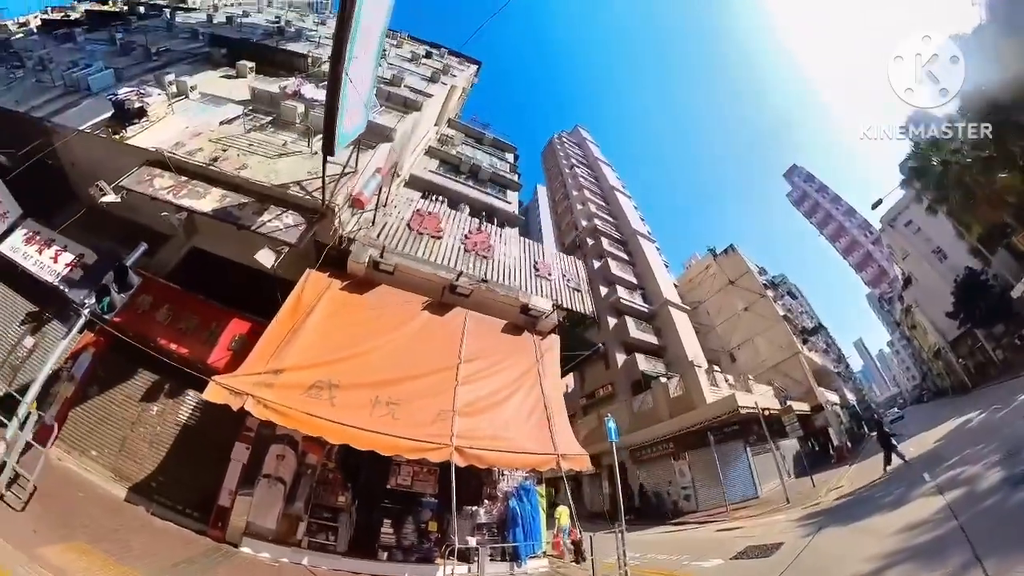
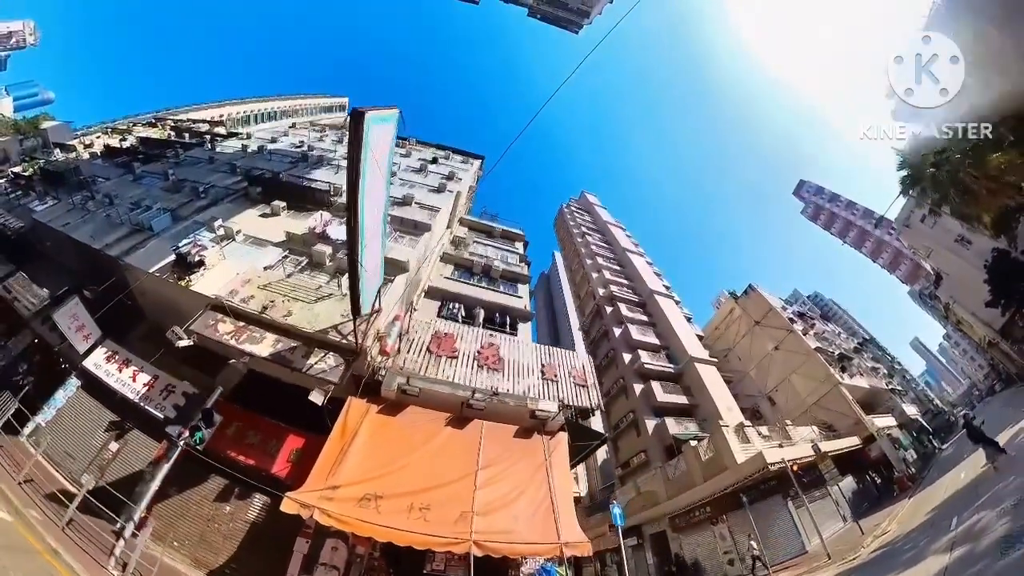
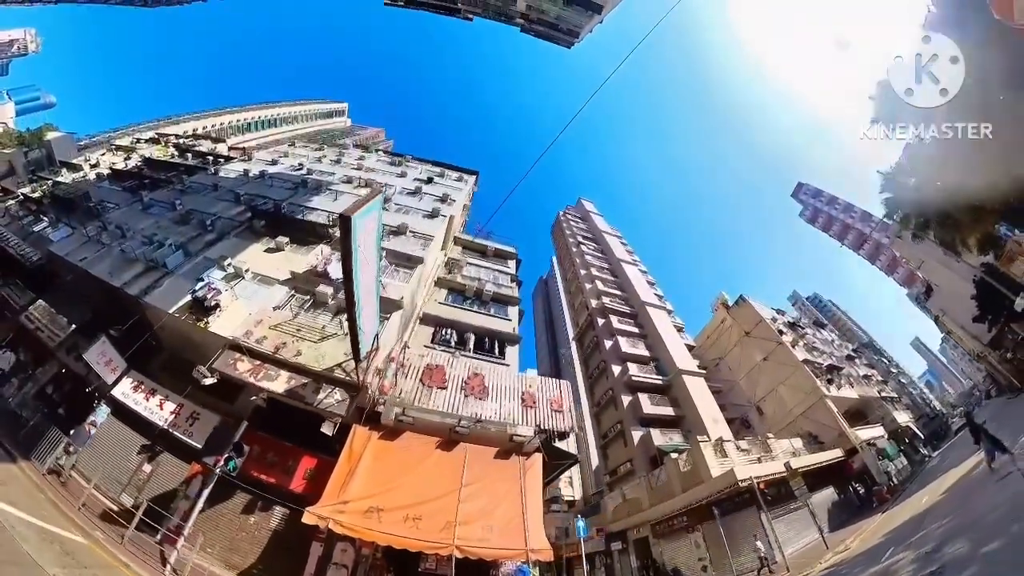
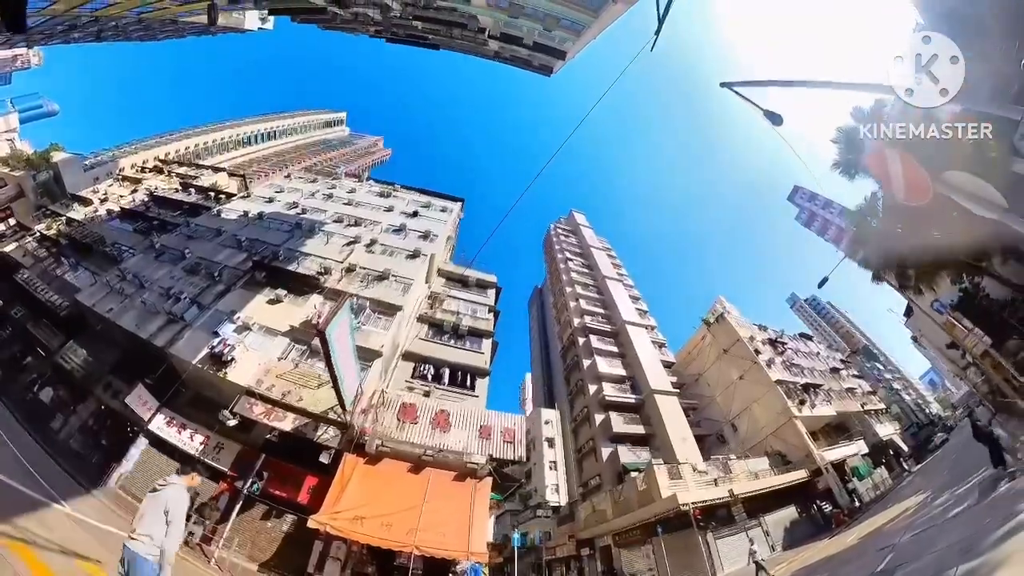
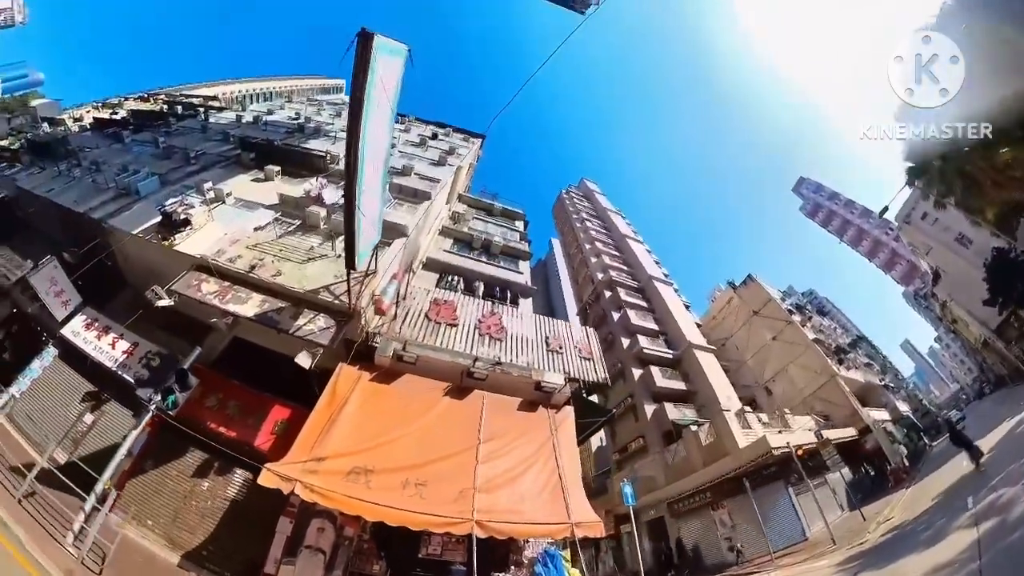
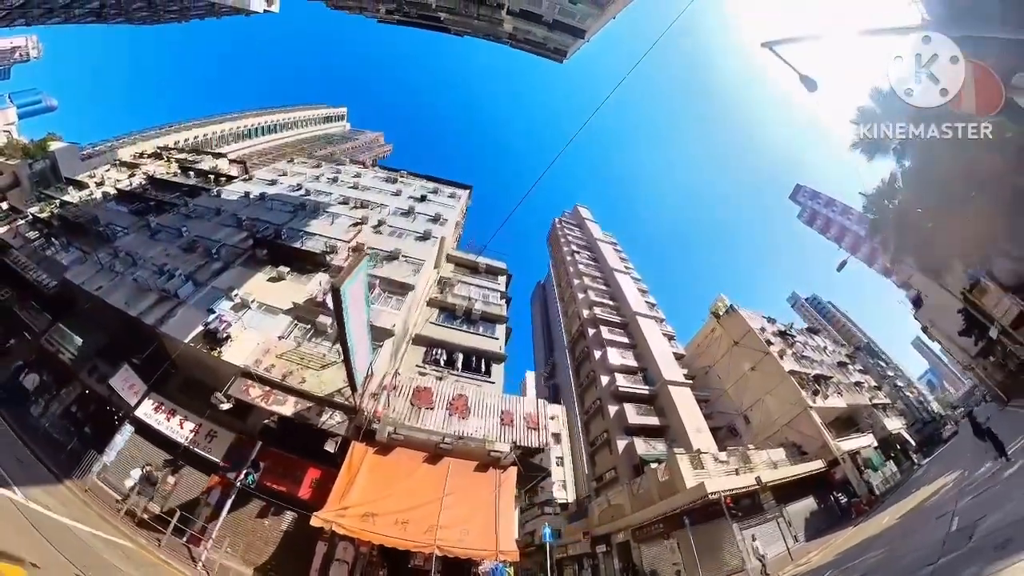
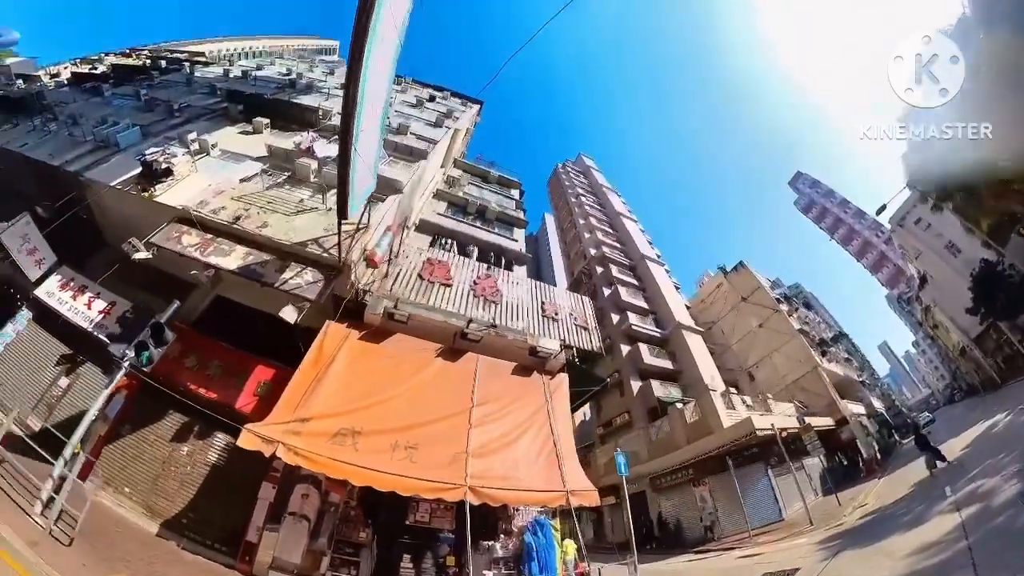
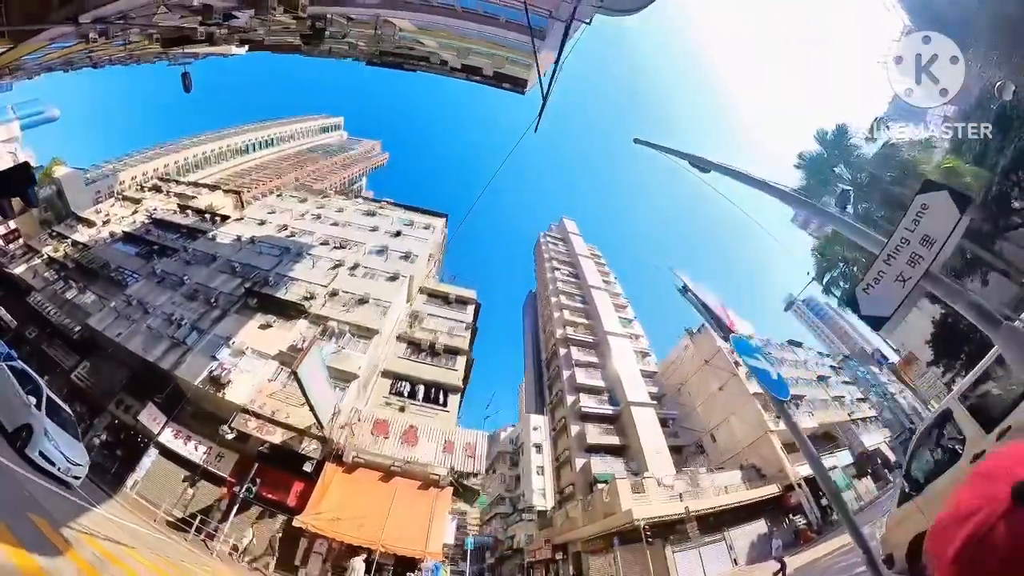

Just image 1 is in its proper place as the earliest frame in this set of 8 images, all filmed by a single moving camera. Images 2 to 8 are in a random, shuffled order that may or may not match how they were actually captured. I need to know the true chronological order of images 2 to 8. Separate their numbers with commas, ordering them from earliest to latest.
7, 5, 2, 3, 6, 4, 8
